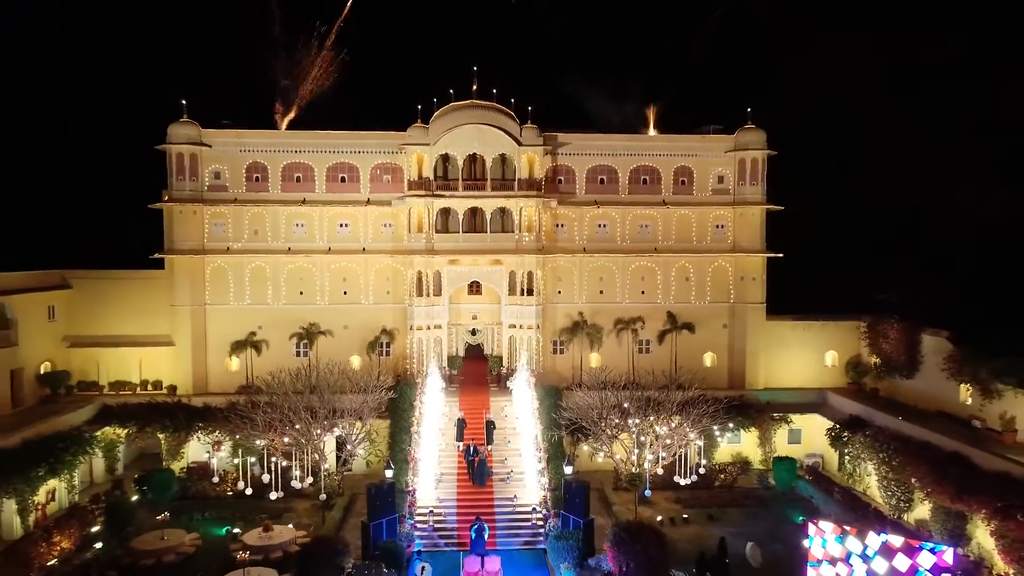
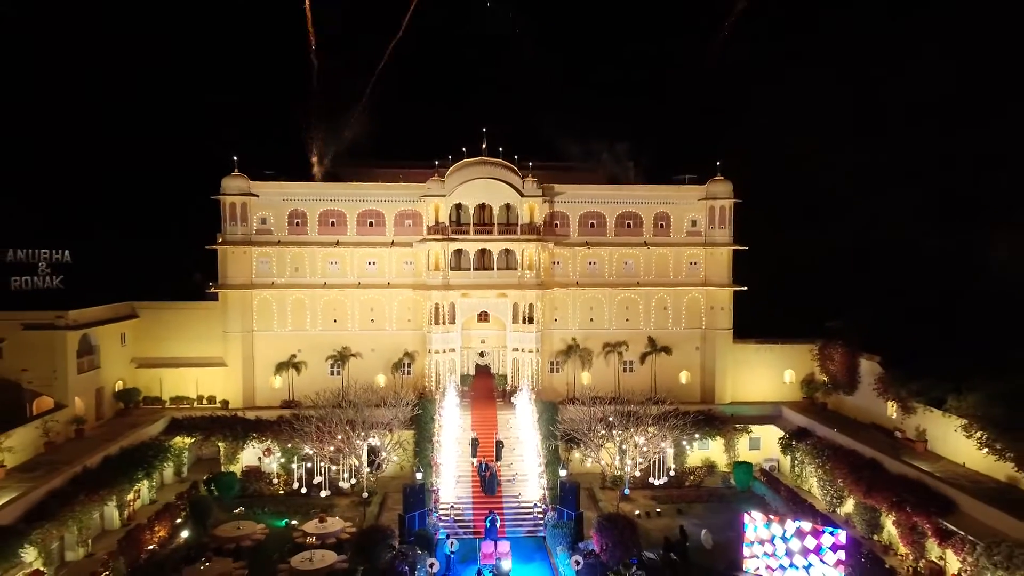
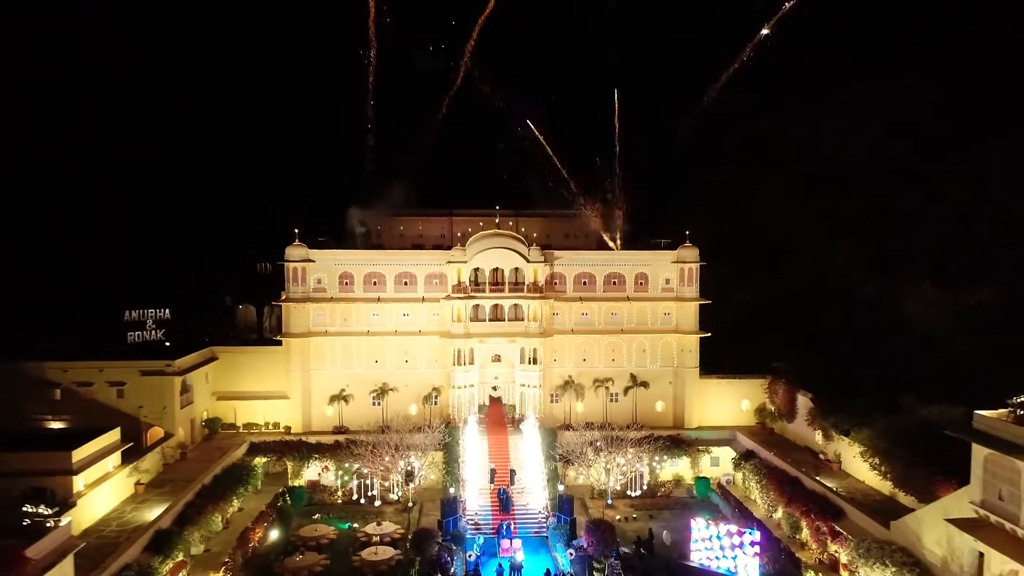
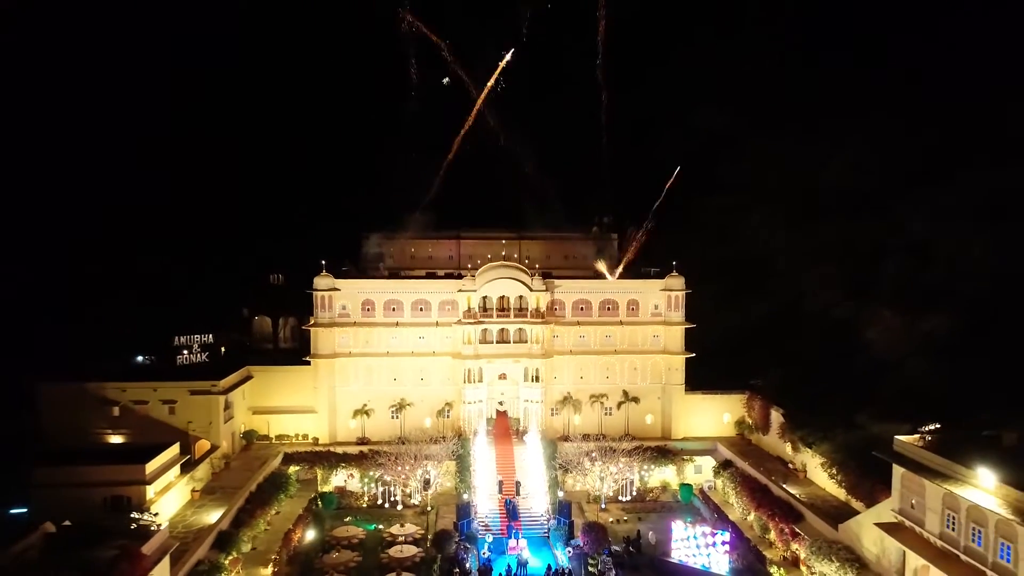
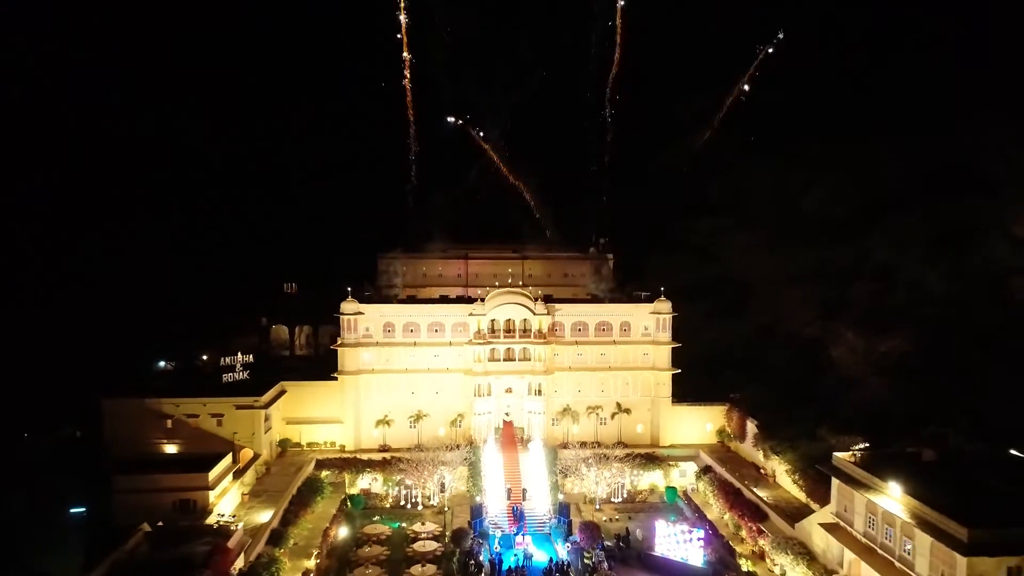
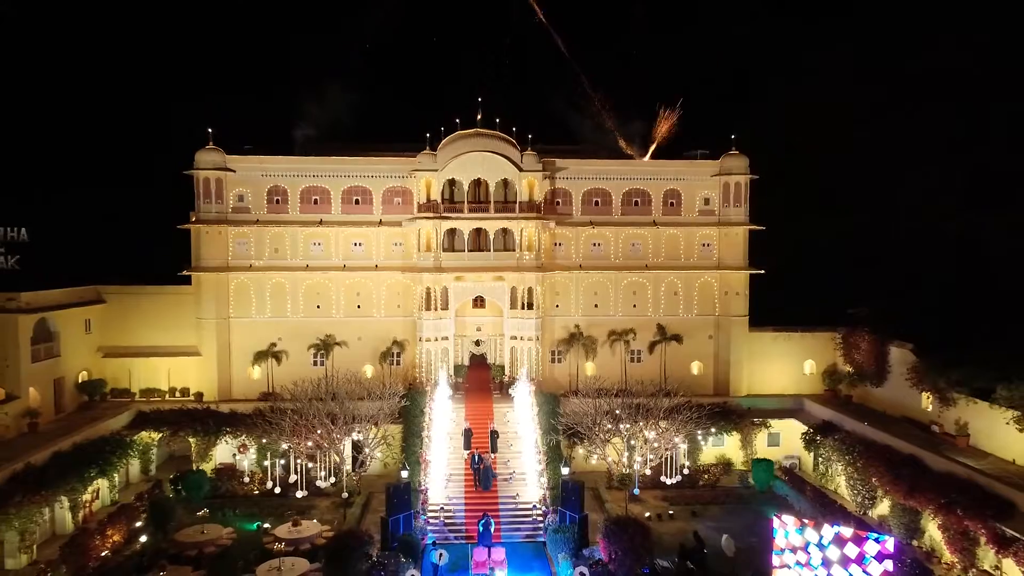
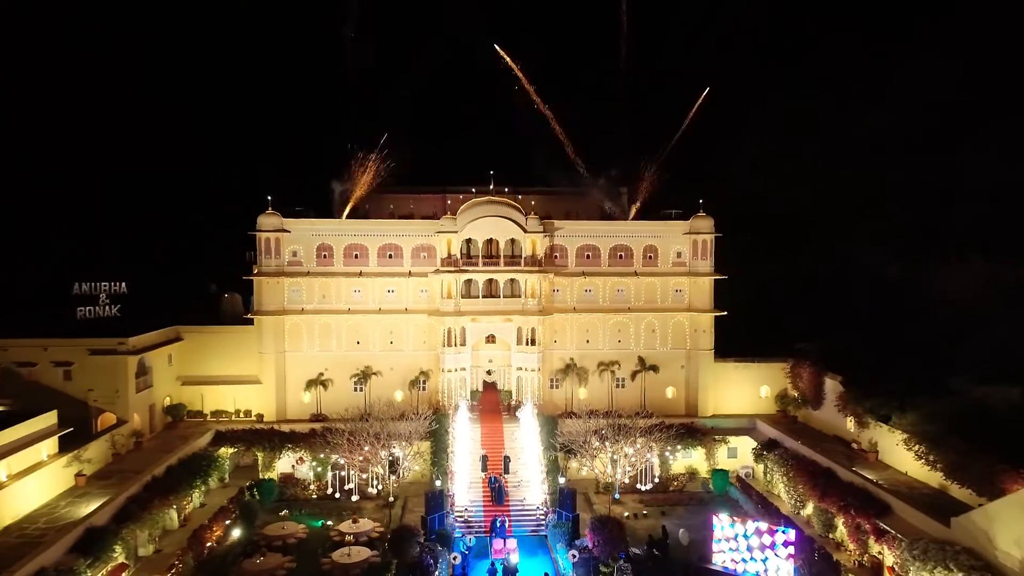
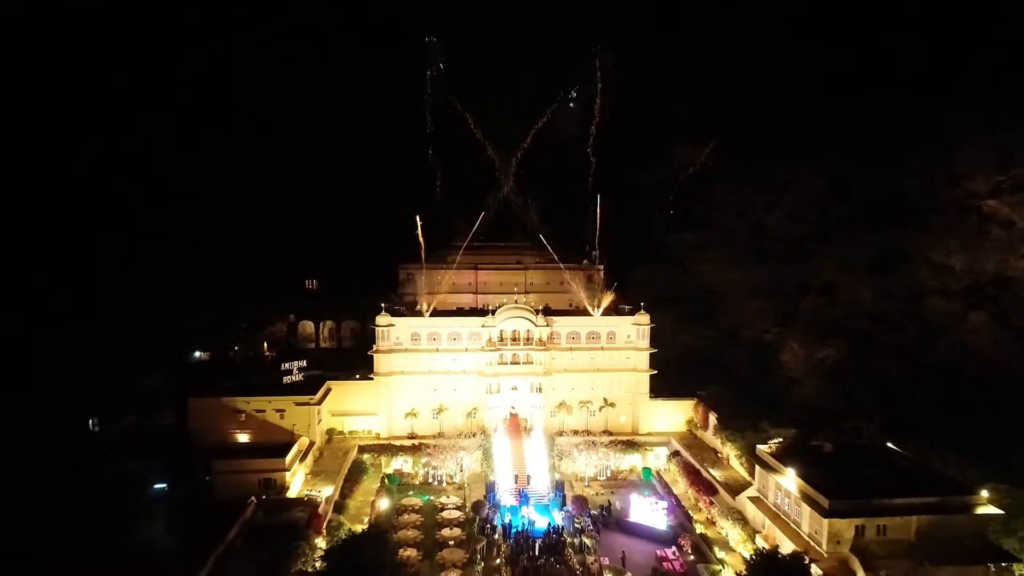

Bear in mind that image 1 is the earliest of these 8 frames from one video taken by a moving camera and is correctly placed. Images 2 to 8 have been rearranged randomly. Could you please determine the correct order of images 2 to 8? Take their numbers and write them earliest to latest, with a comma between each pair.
6, 2, 7, 3, 4, 5, 8
